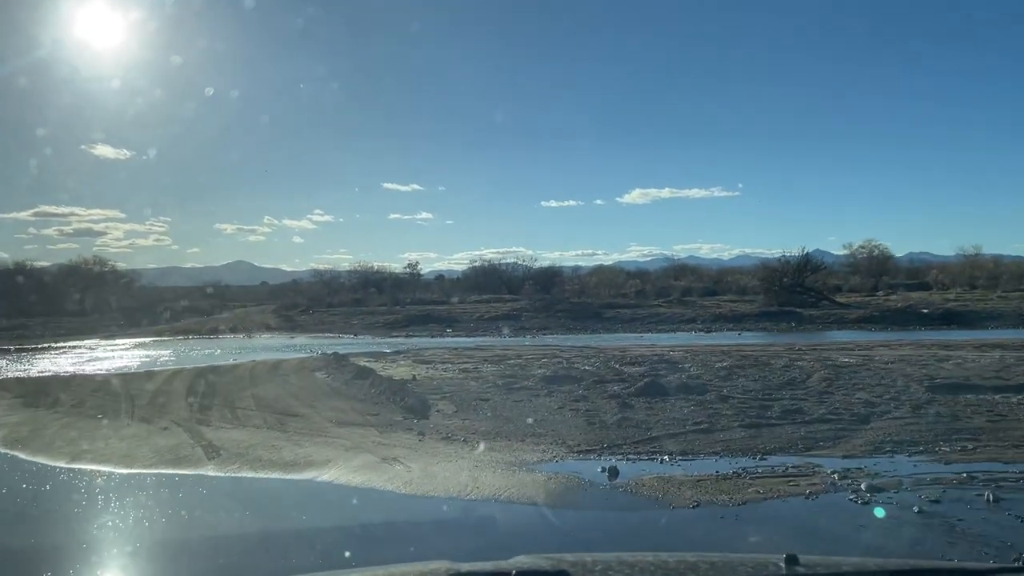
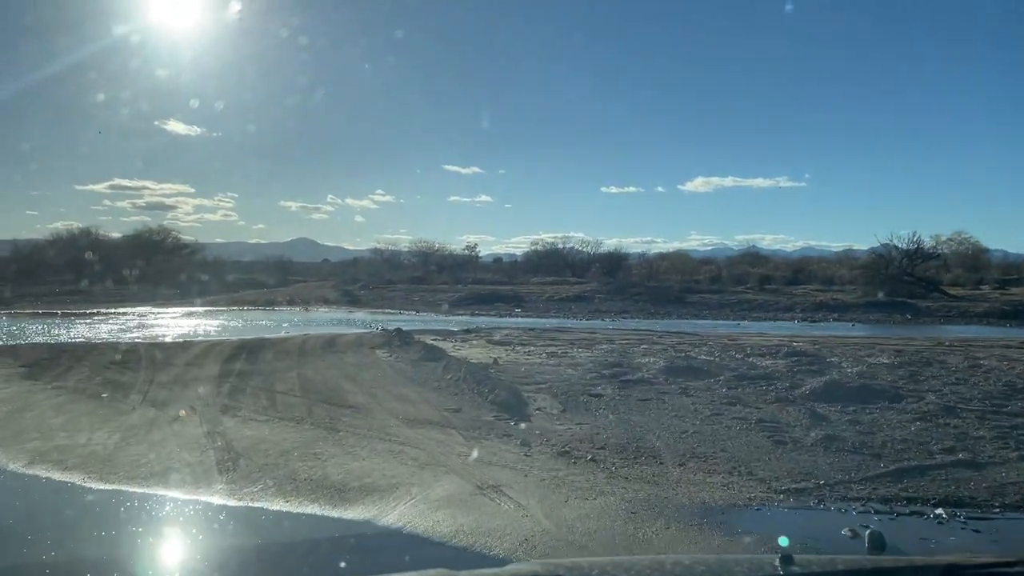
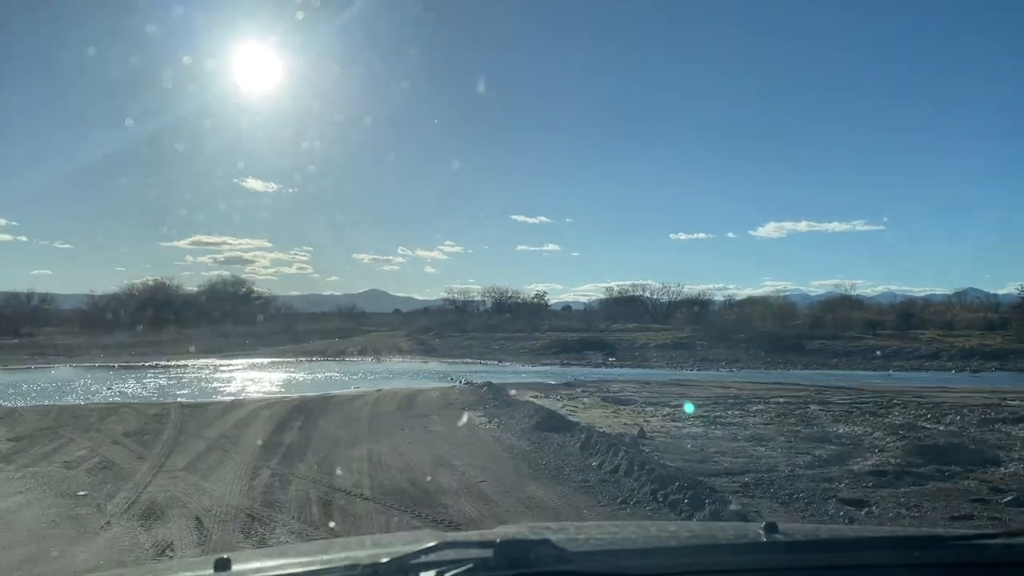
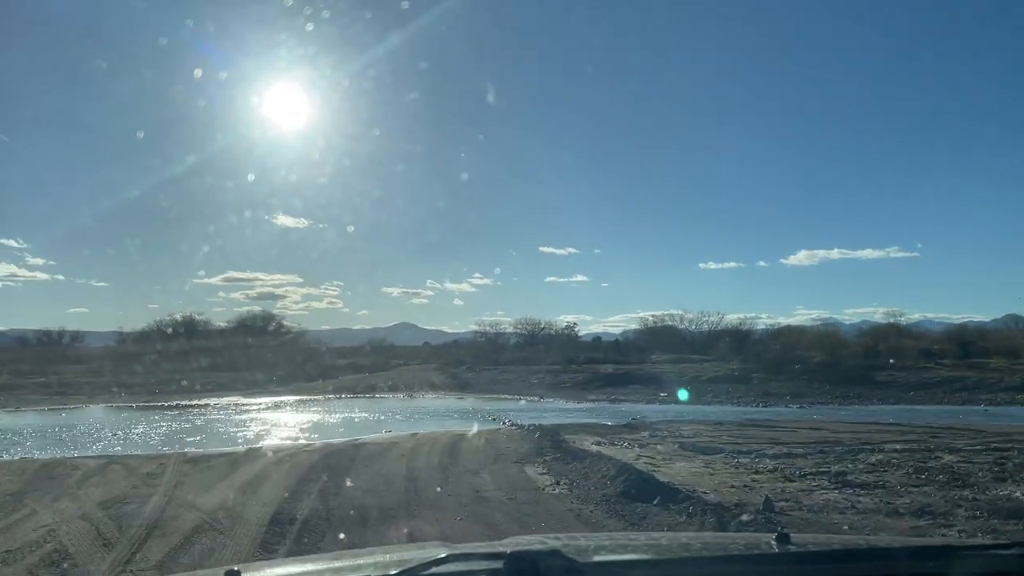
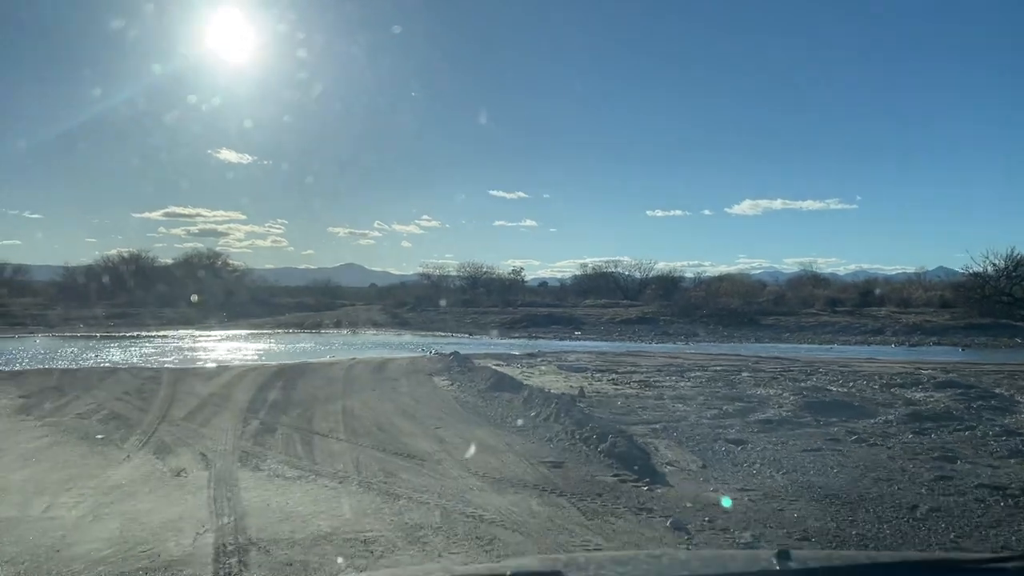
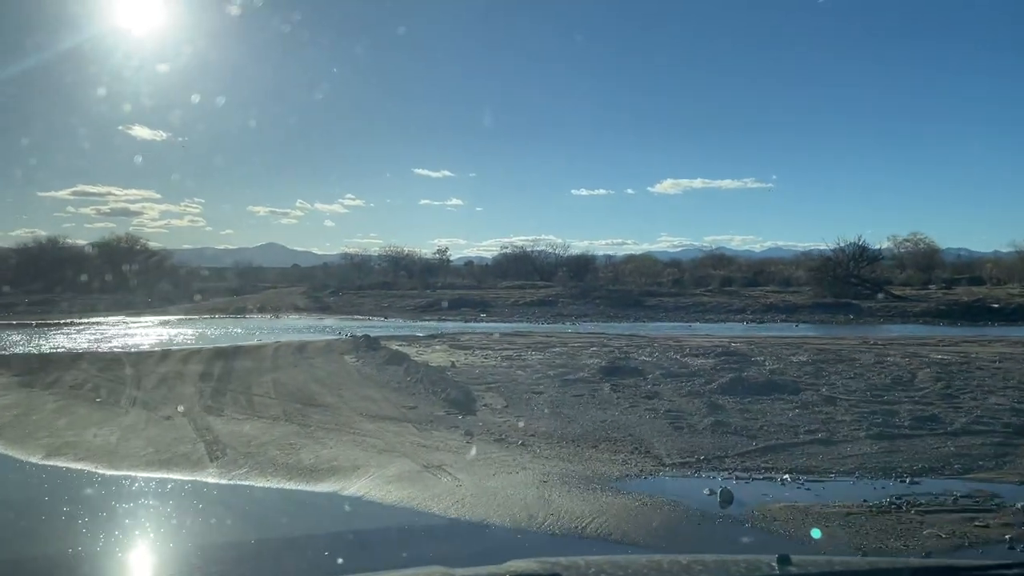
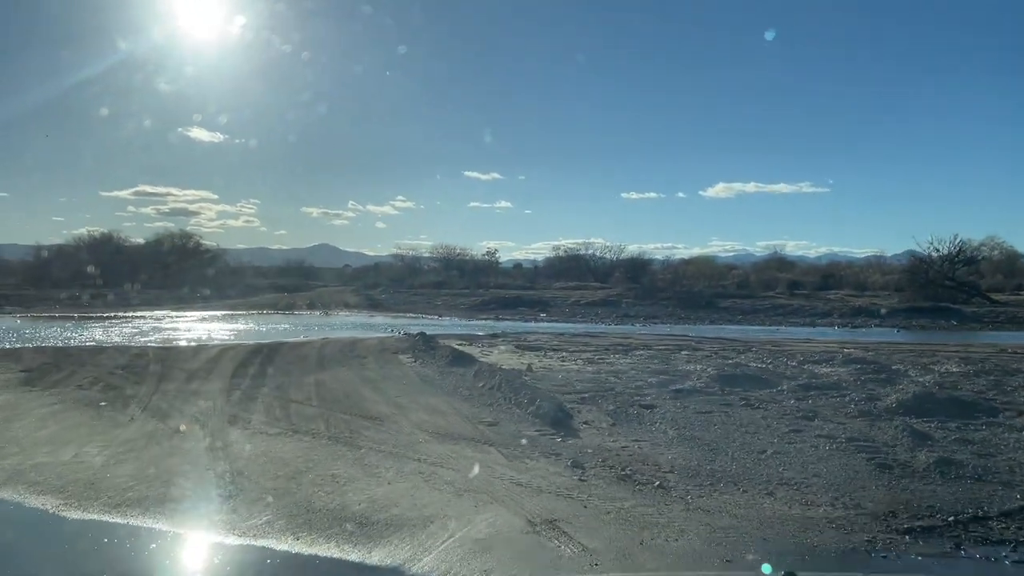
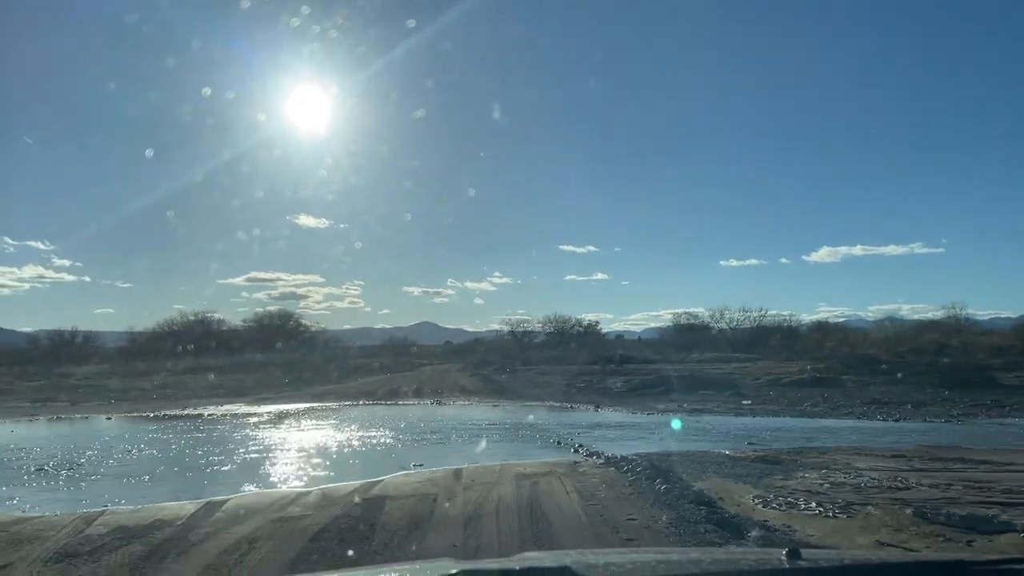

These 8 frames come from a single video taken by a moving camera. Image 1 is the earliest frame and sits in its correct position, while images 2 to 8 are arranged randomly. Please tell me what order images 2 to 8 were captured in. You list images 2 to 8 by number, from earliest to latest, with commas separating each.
6, 2, 7, 5, 3, 4, 8
